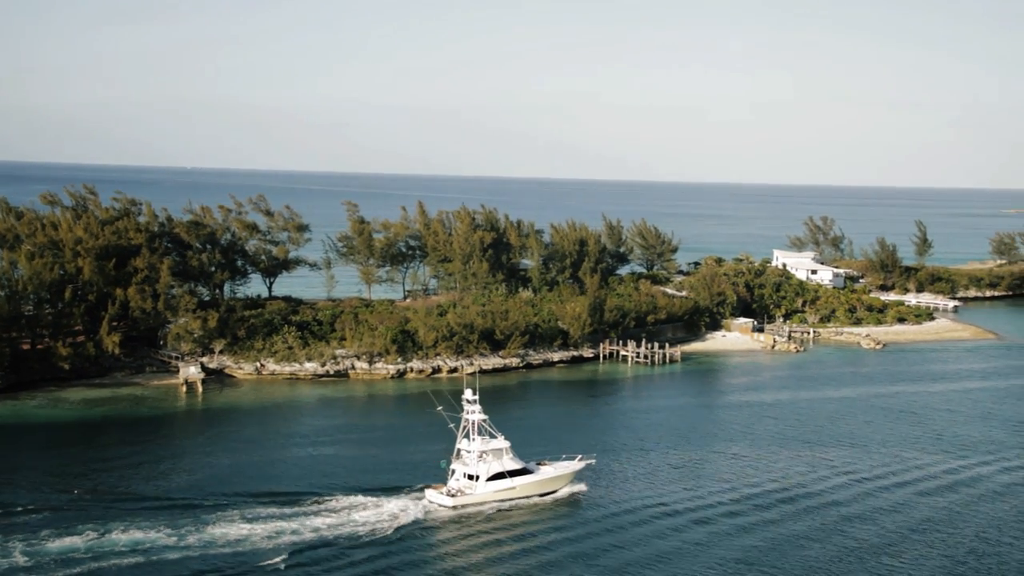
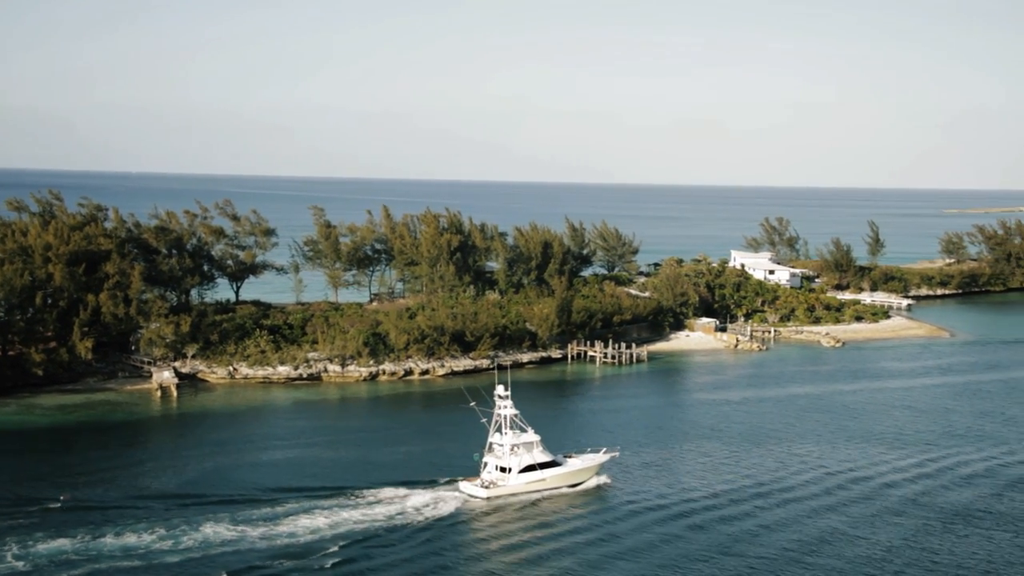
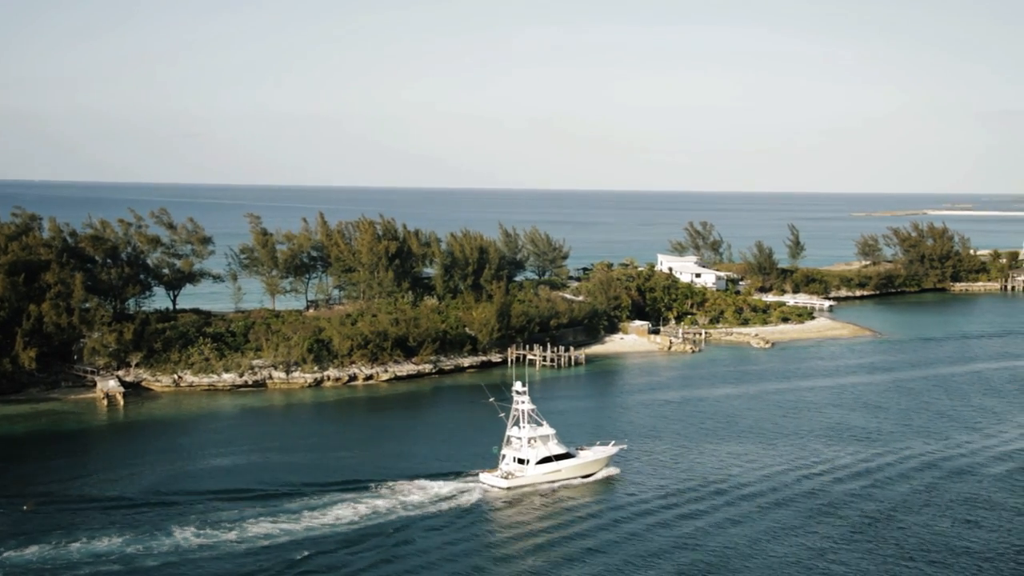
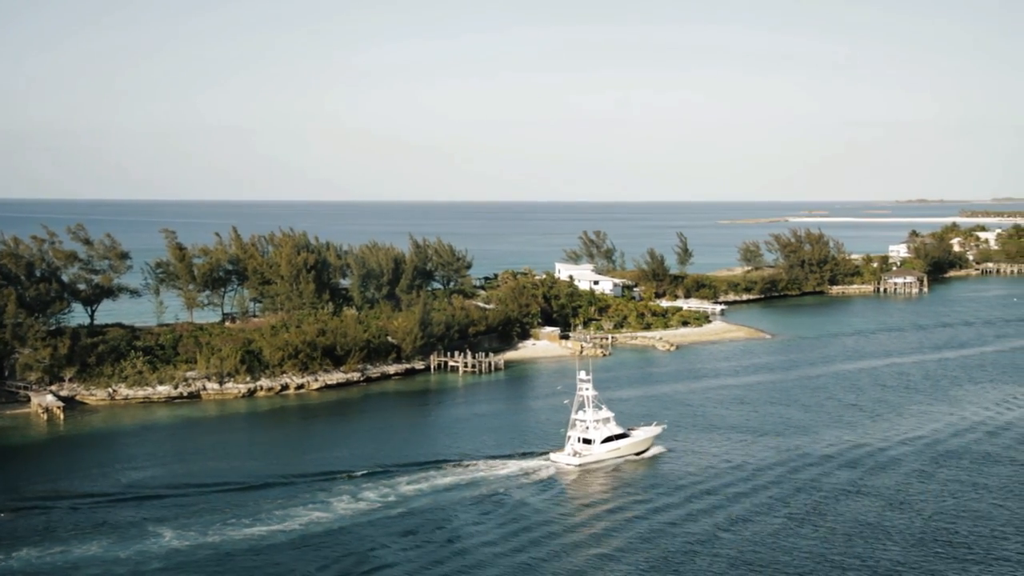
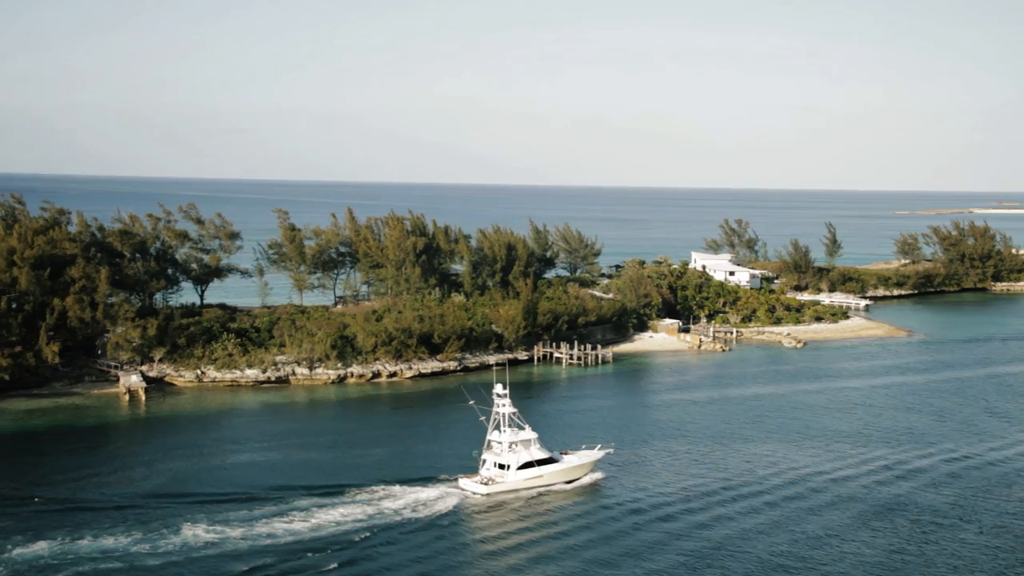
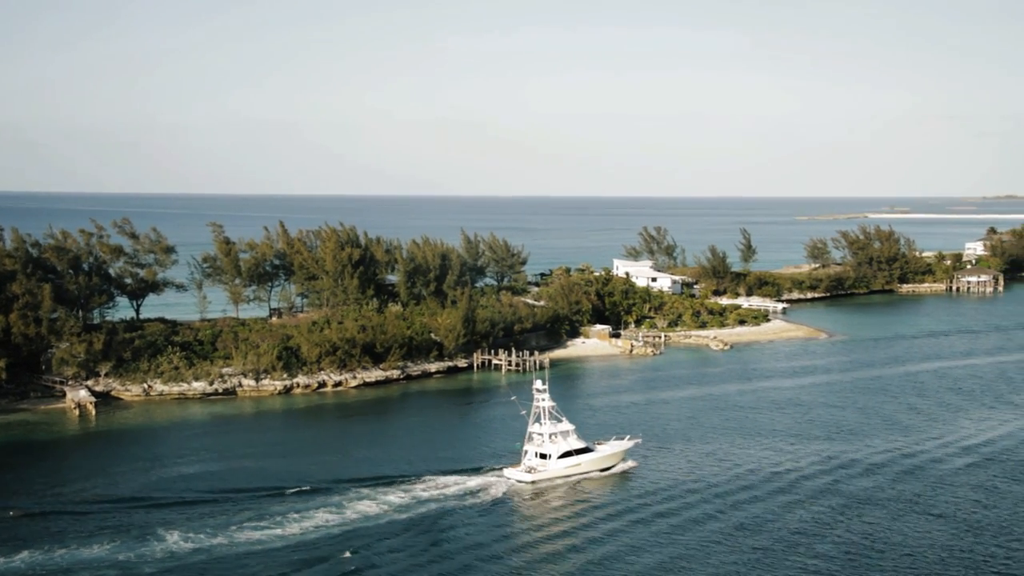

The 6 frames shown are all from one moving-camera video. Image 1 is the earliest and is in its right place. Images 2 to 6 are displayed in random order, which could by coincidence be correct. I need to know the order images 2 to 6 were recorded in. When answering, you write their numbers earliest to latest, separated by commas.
2, 5, 3, 6, 4
